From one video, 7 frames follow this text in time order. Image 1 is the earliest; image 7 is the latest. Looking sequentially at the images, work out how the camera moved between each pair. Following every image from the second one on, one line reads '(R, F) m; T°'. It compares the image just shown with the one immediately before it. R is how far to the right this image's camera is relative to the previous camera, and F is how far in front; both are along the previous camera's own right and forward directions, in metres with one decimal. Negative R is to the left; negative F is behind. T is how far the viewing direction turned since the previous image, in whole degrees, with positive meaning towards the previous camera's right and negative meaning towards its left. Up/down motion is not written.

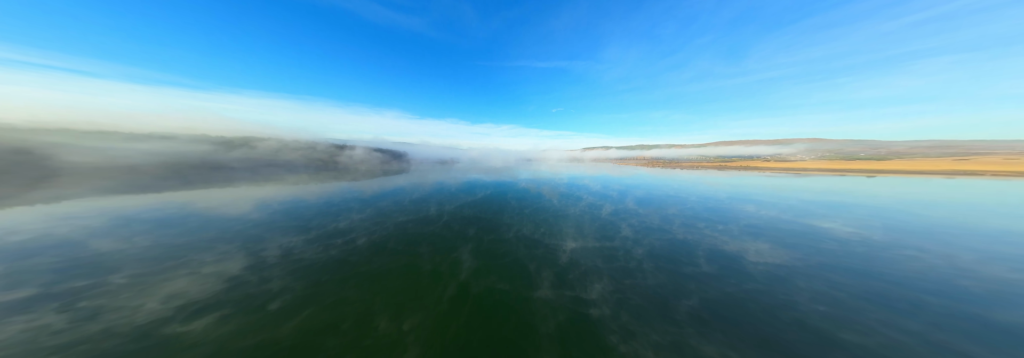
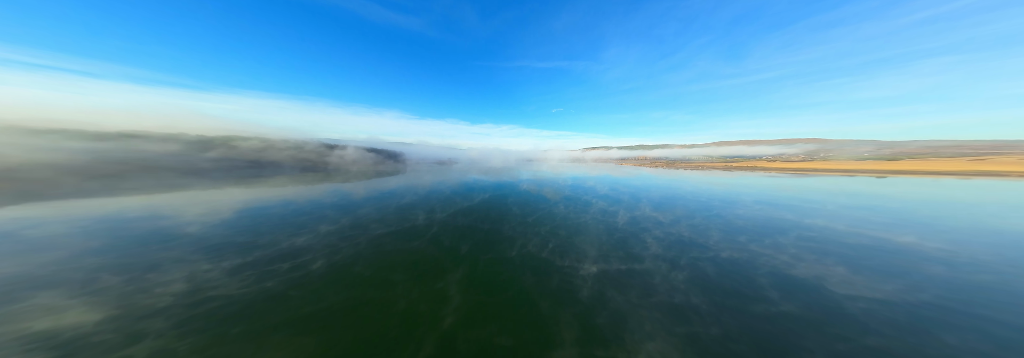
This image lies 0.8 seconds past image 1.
(-0.4, +5.6) m; 0°
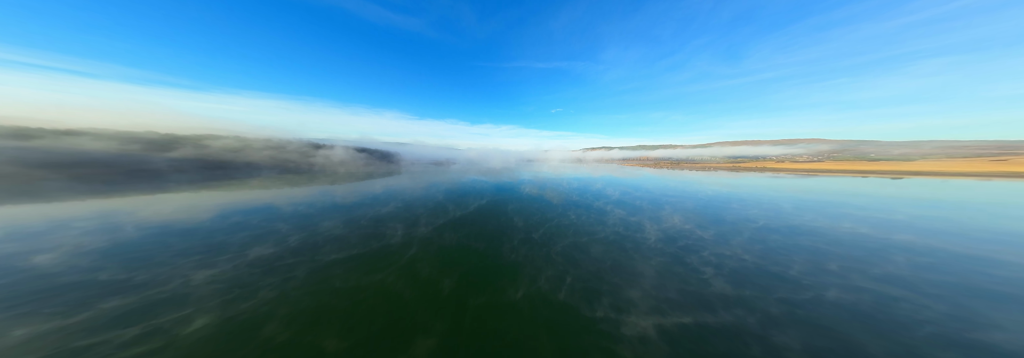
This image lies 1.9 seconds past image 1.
(-0.4, +7.1) m; 0°
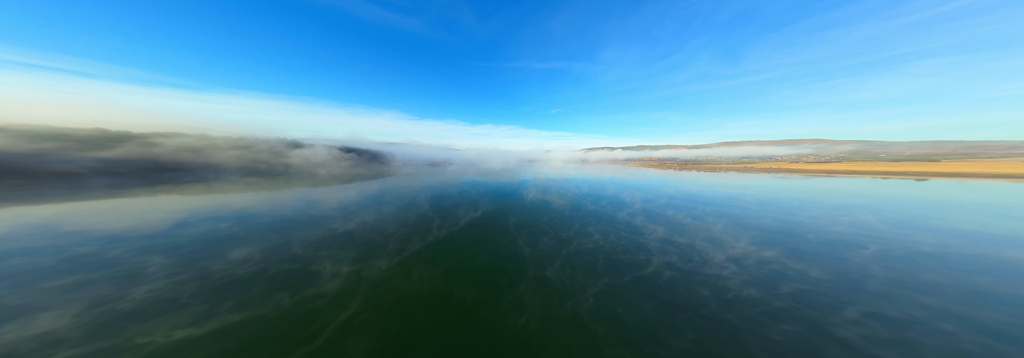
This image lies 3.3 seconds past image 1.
(-0.6, +9.3) m; 0°
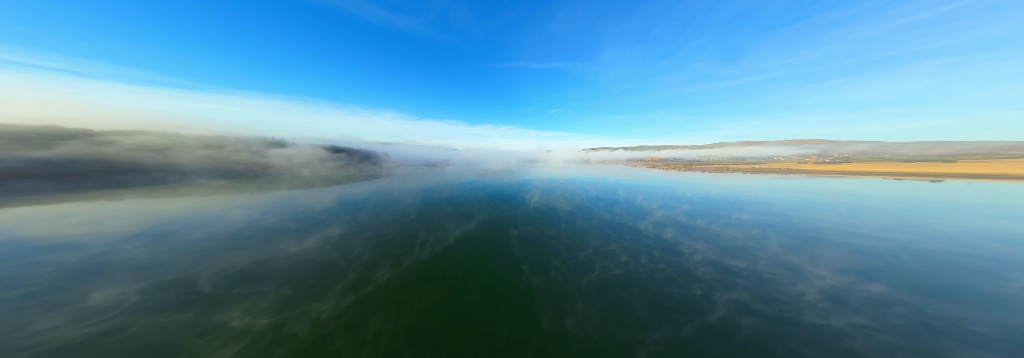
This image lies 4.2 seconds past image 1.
(-0.4, +6.1) m; 0°
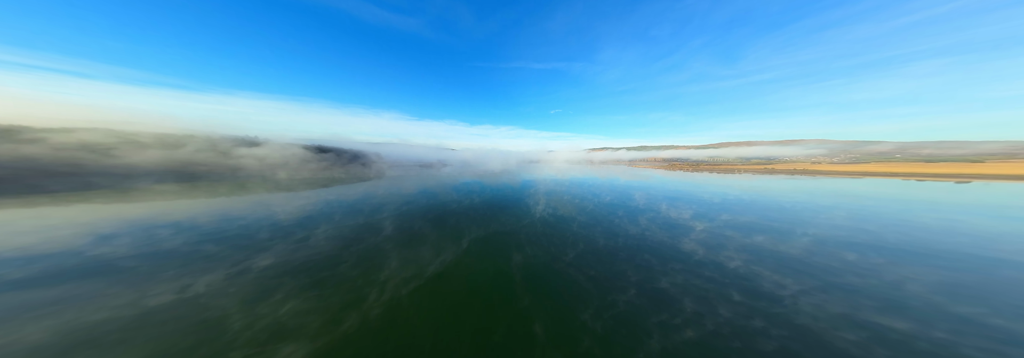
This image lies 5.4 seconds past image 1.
(-0.4, +7.5) m; 0°
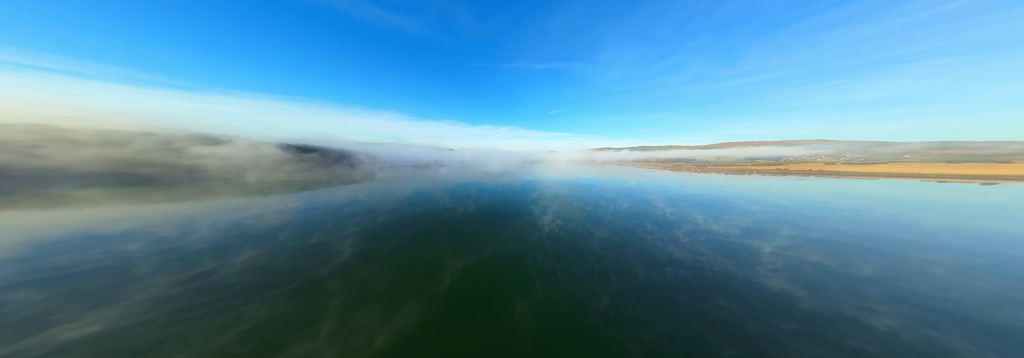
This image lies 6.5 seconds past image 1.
(-0.5, +7.5) m; 0°
